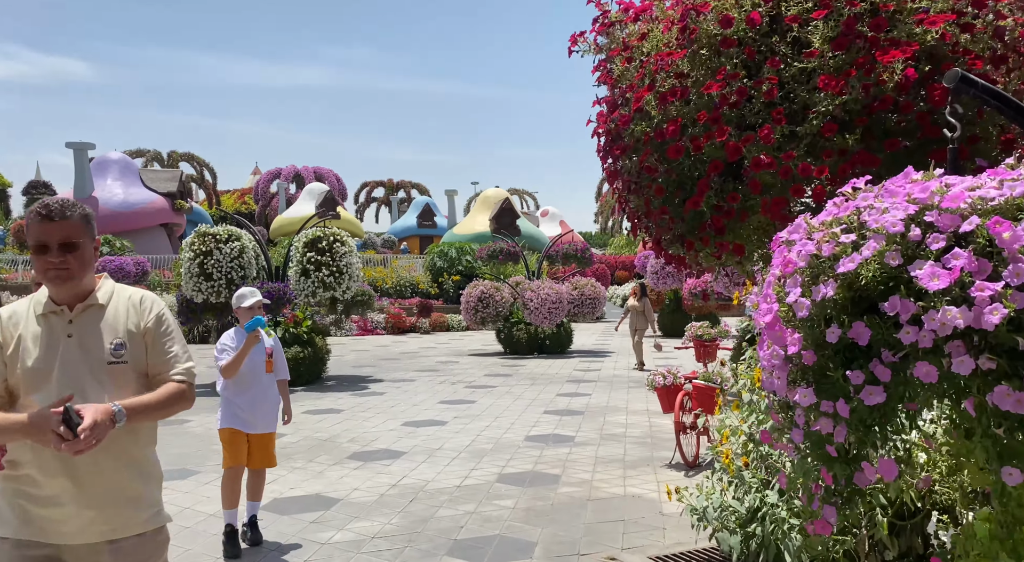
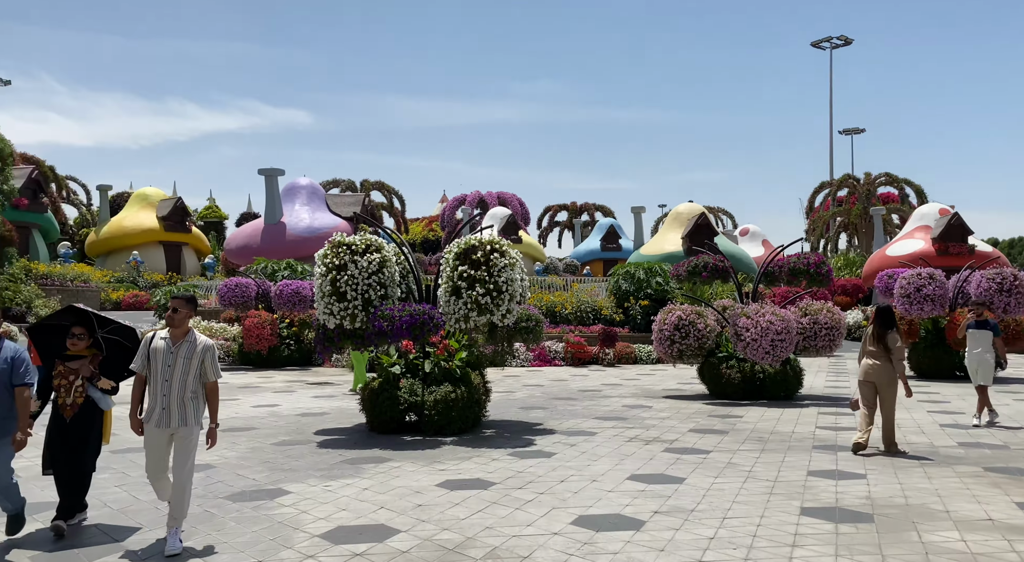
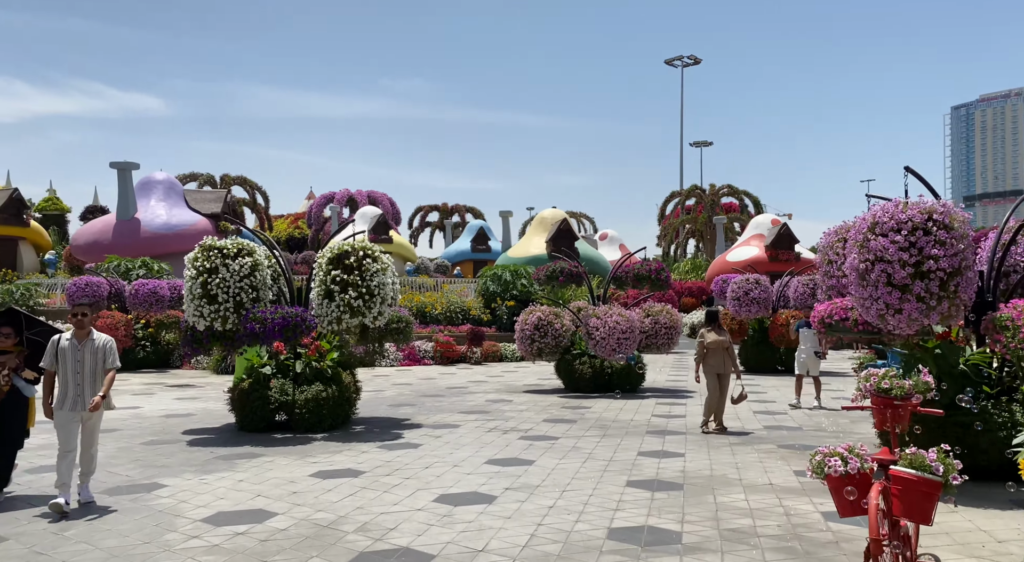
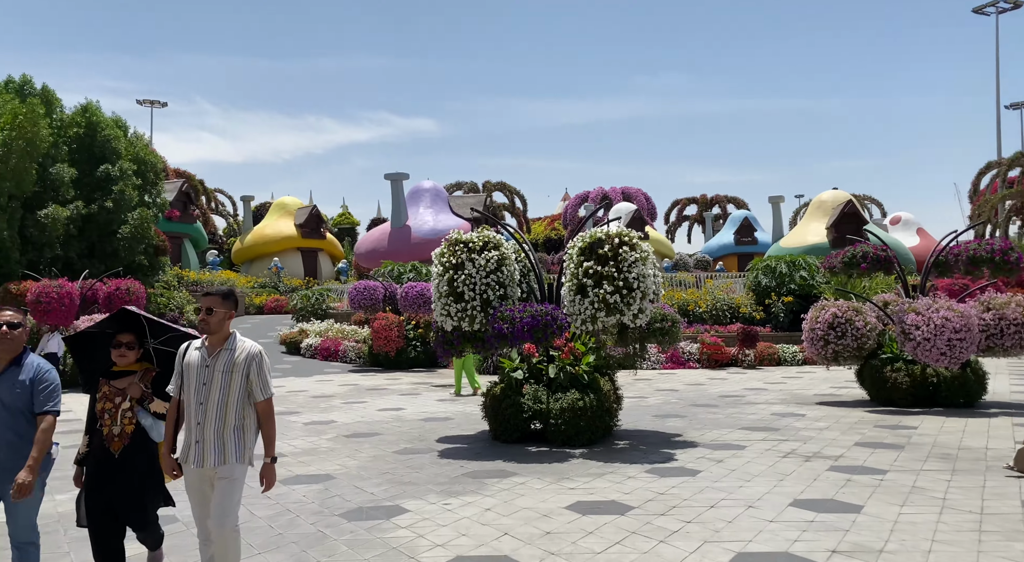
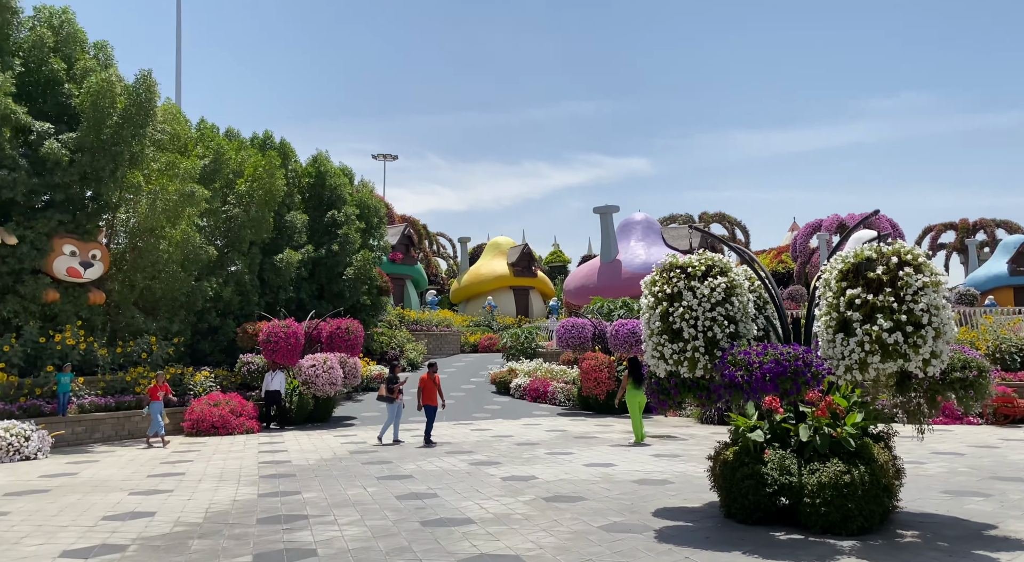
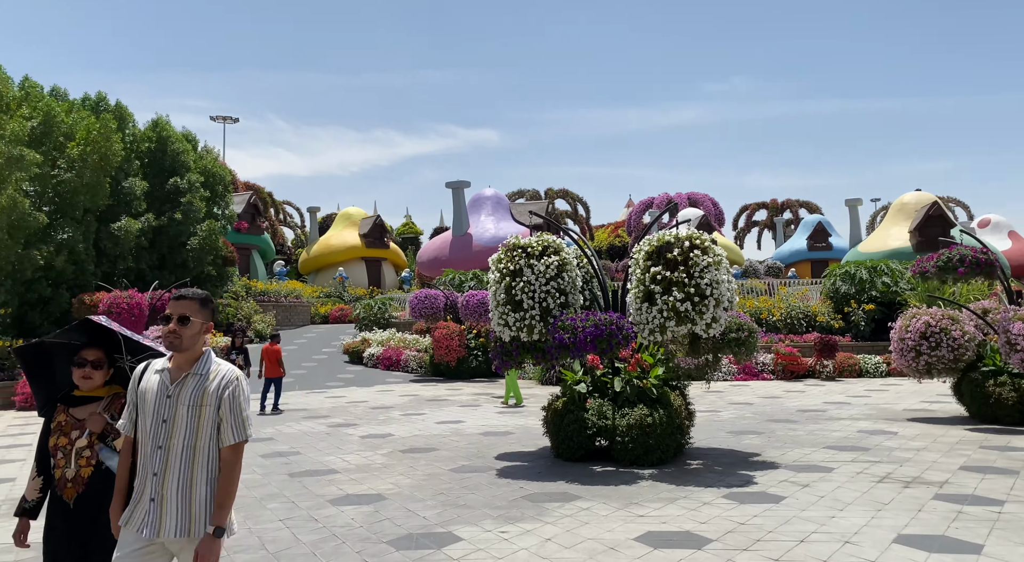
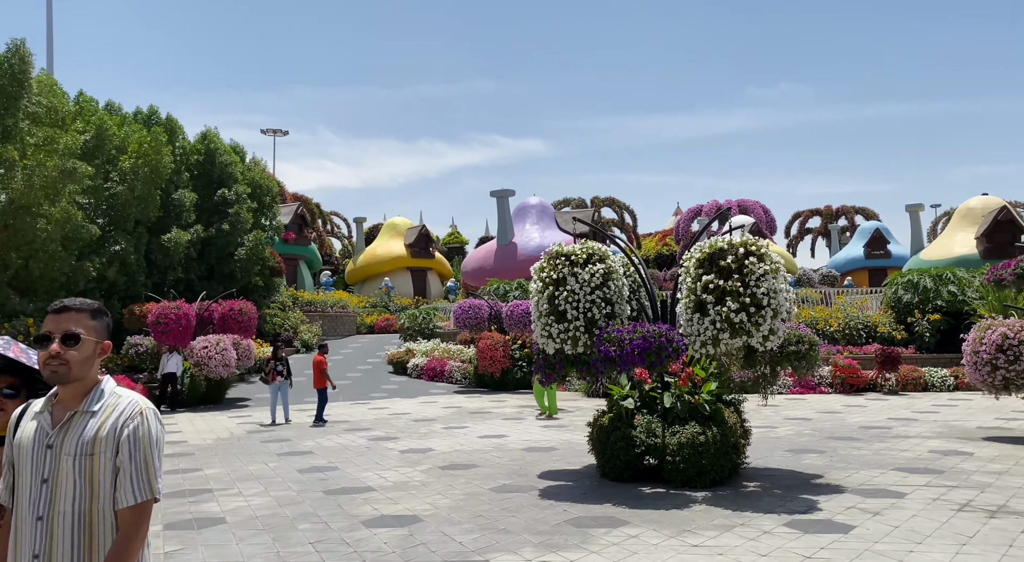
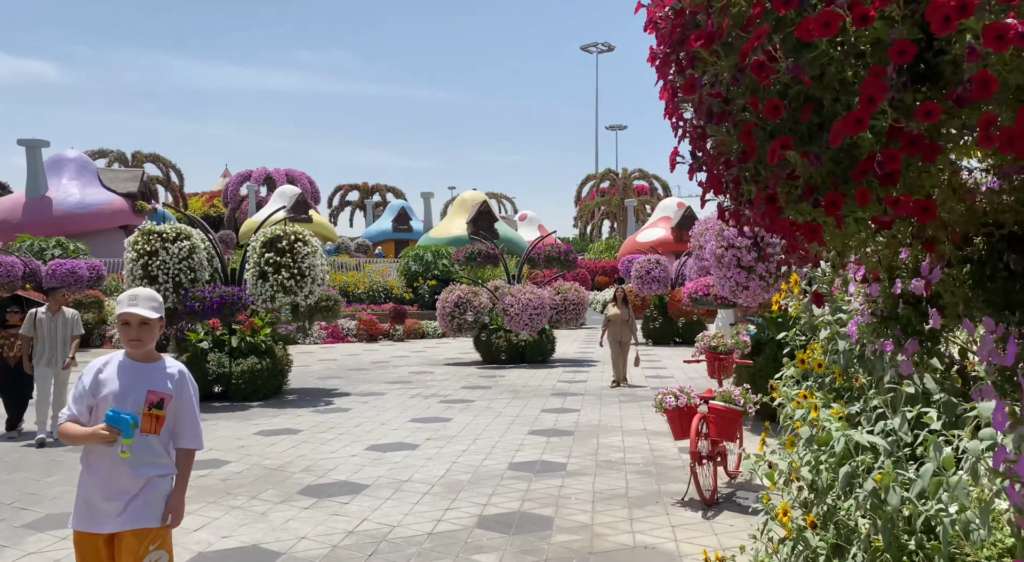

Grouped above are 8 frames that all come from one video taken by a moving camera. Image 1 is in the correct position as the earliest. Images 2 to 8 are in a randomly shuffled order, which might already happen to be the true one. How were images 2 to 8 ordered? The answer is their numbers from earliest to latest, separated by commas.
8, 3, 2, 4, 6, 7, 5
